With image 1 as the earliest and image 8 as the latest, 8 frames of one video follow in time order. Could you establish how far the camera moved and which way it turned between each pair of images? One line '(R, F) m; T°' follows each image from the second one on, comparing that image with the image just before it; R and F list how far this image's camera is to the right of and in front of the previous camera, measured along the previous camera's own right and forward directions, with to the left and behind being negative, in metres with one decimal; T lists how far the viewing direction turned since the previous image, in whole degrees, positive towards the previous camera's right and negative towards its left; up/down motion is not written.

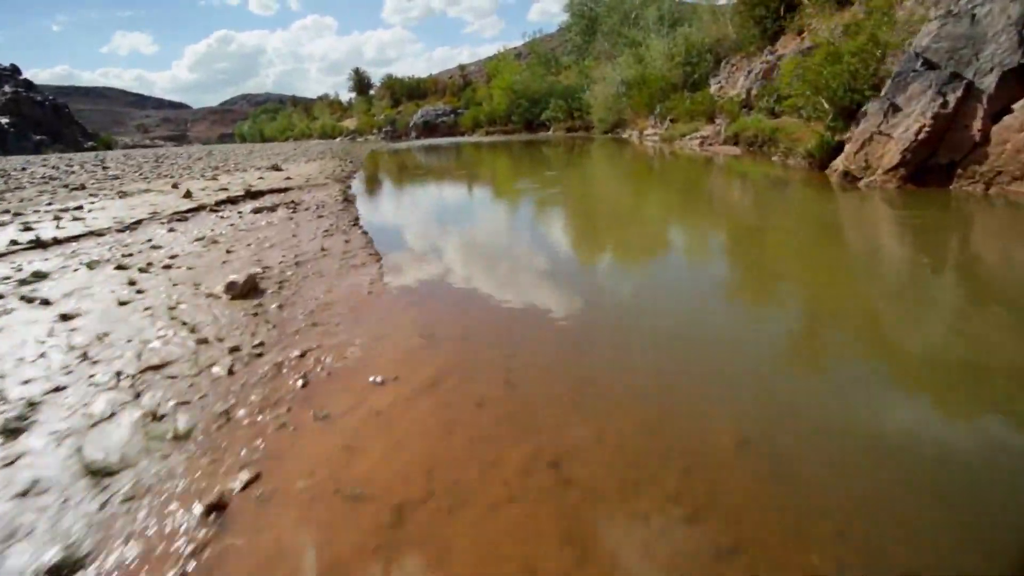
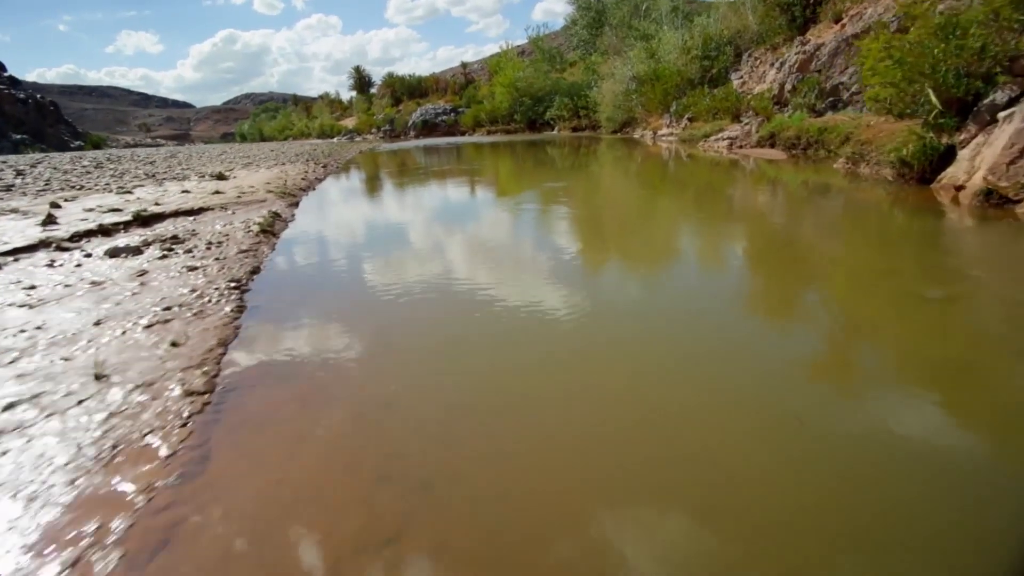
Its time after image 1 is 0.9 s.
(0.0, +0.6) m; 0°
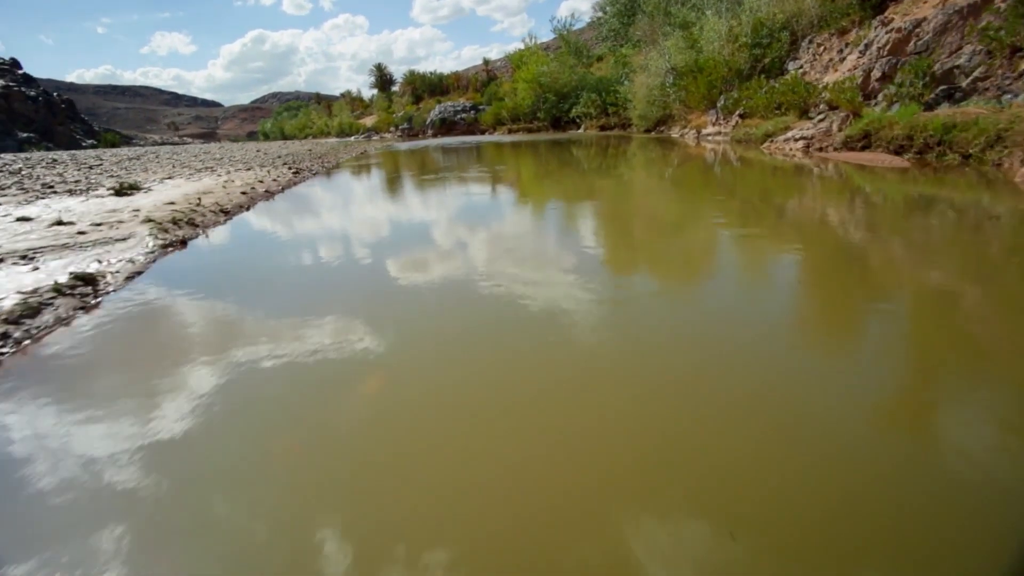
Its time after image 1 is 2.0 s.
(0.0, +0.8) m; -2°
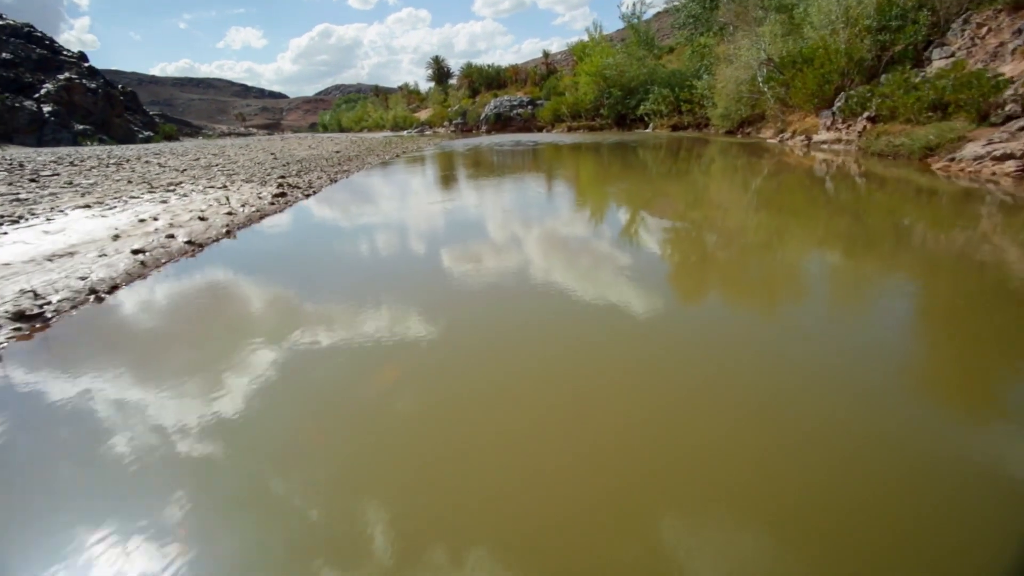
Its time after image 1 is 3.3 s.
(0.0, +0.9) m; -5°
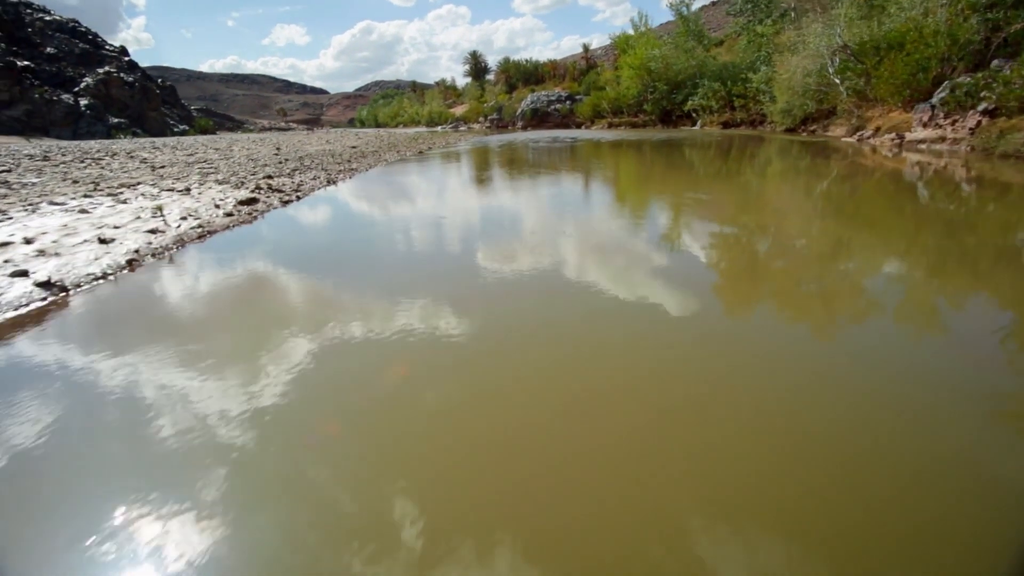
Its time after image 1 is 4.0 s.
(0.0, +0.6) m; -3°
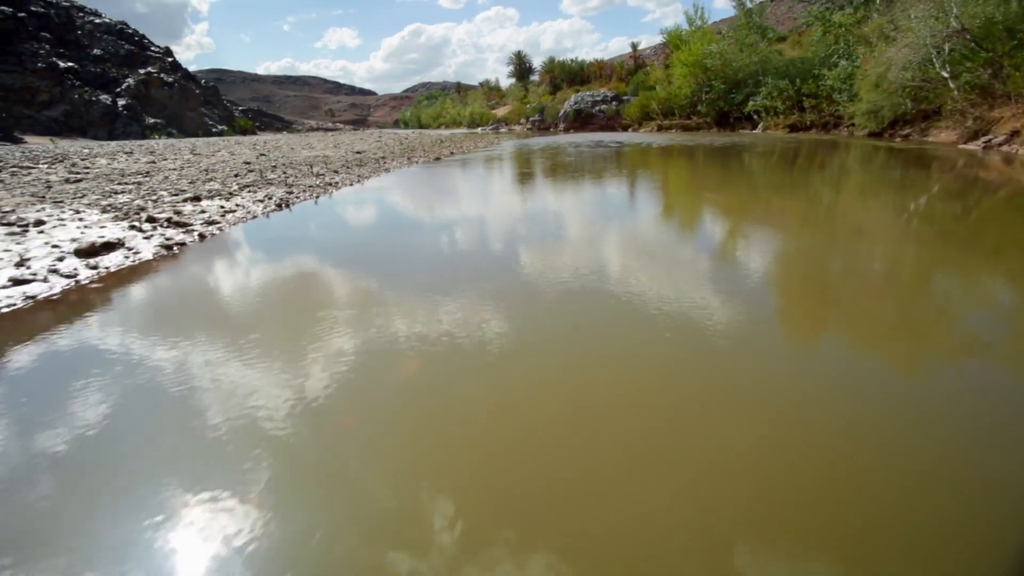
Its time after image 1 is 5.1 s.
(+0.1, +0.8) m; -4°
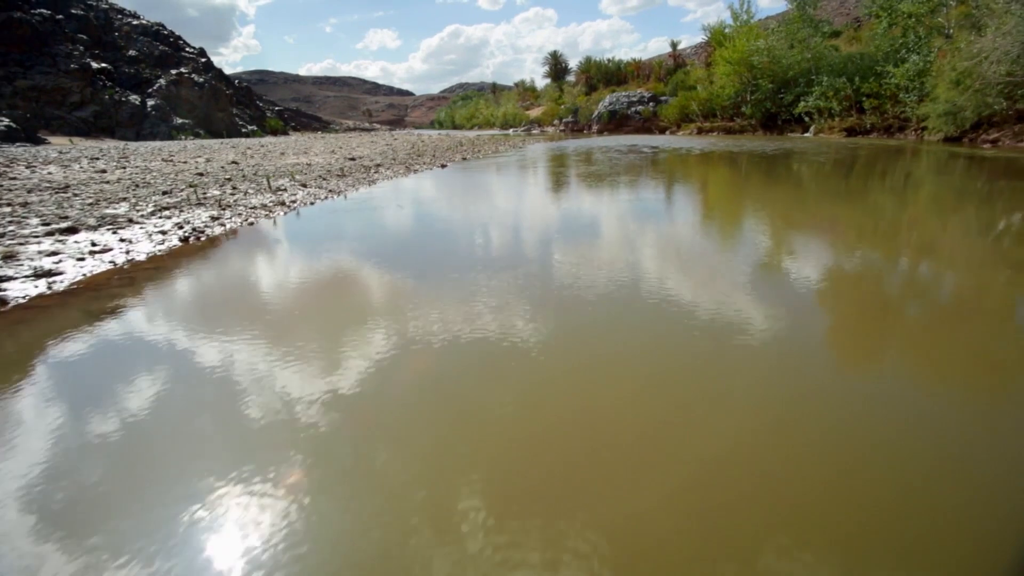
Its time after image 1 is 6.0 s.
(+0.1, +0.5) m; -3°
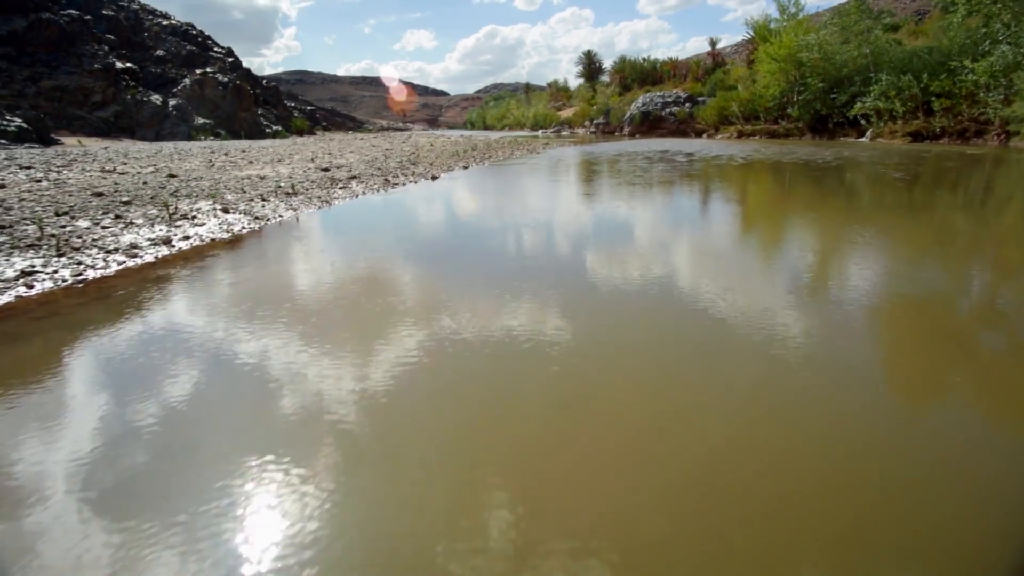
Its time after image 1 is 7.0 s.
(+0.2, +0.6) m; -3°
